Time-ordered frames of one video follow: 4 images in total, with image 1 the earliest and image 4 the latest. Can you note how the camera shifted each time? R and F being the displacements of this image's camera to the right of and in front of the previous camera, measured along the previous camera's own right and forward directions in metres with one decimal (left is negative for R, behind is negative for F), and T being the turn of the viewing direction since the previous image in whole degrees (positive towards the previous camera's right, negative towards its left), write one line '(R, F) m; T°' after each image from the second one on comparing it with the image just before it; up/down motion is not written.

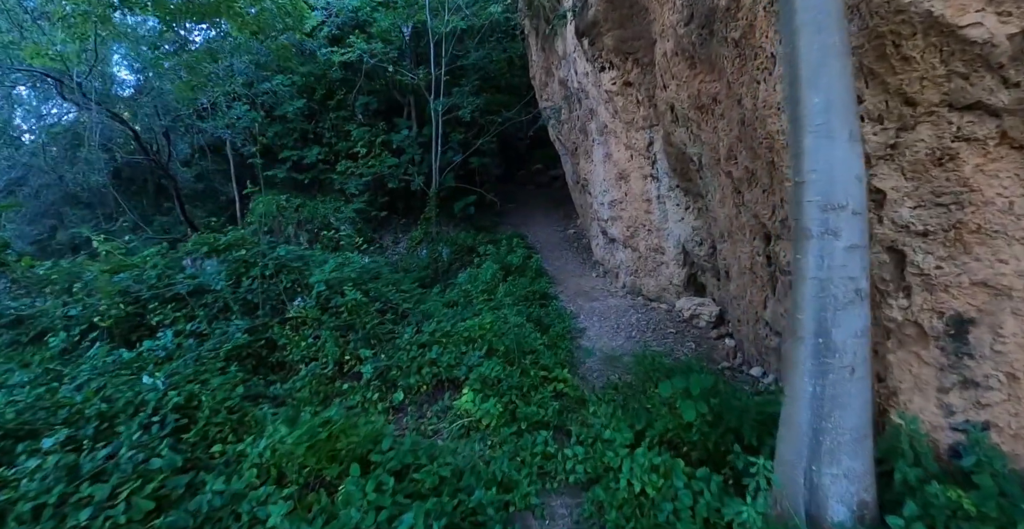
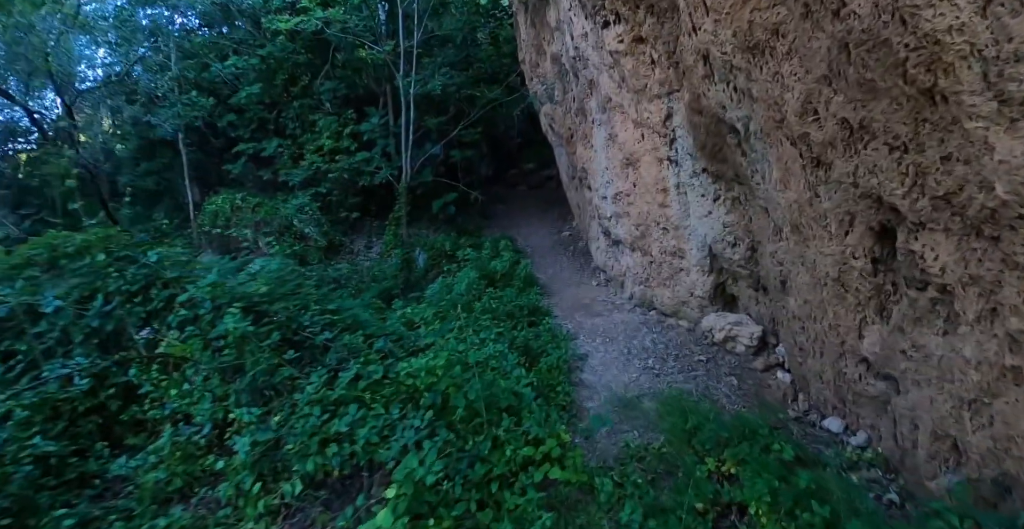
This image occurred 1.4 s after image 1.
(+0.2, +1.9) m; +1°
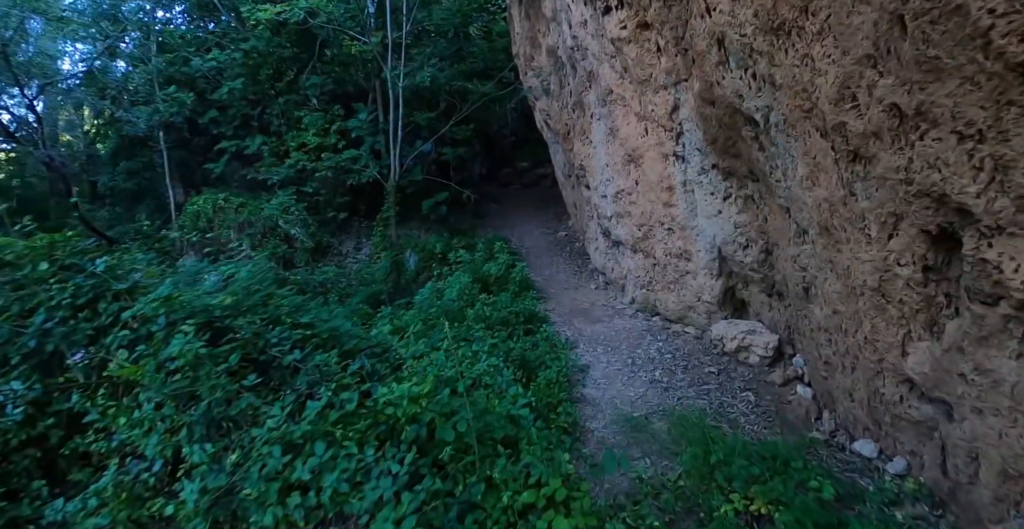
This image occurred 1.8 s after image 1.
(0.0, +0.5) m; +1°
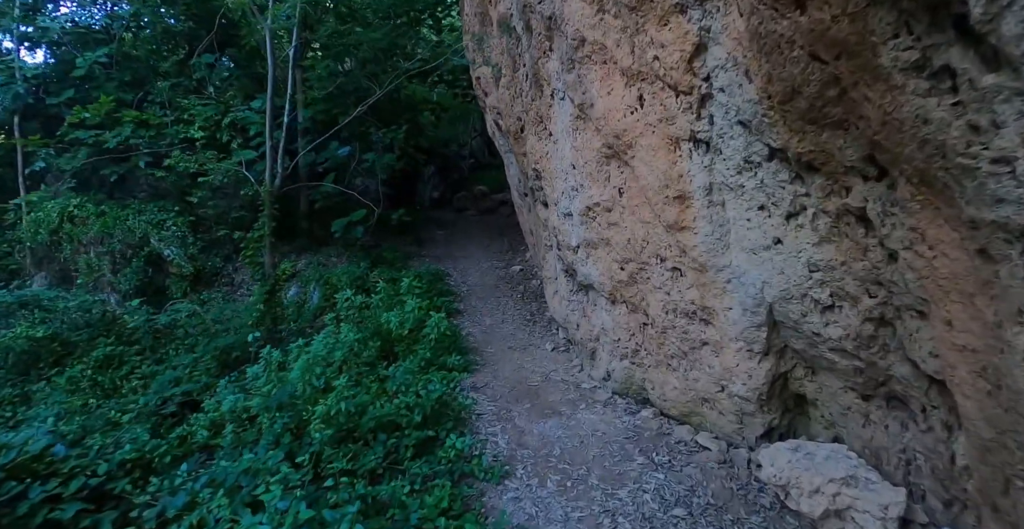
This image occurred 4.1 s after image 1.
(+0.5, +2.8) m; +3°
